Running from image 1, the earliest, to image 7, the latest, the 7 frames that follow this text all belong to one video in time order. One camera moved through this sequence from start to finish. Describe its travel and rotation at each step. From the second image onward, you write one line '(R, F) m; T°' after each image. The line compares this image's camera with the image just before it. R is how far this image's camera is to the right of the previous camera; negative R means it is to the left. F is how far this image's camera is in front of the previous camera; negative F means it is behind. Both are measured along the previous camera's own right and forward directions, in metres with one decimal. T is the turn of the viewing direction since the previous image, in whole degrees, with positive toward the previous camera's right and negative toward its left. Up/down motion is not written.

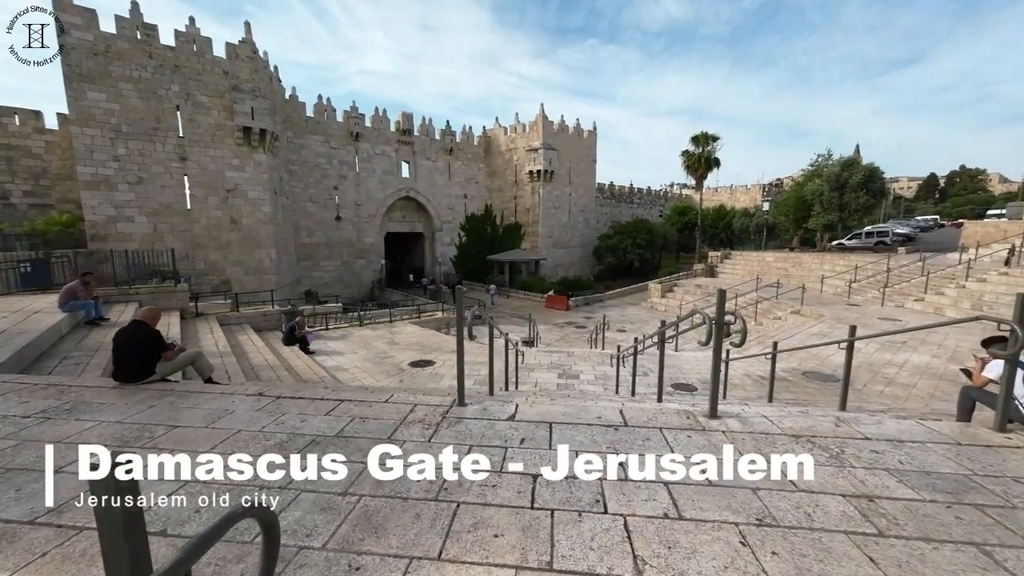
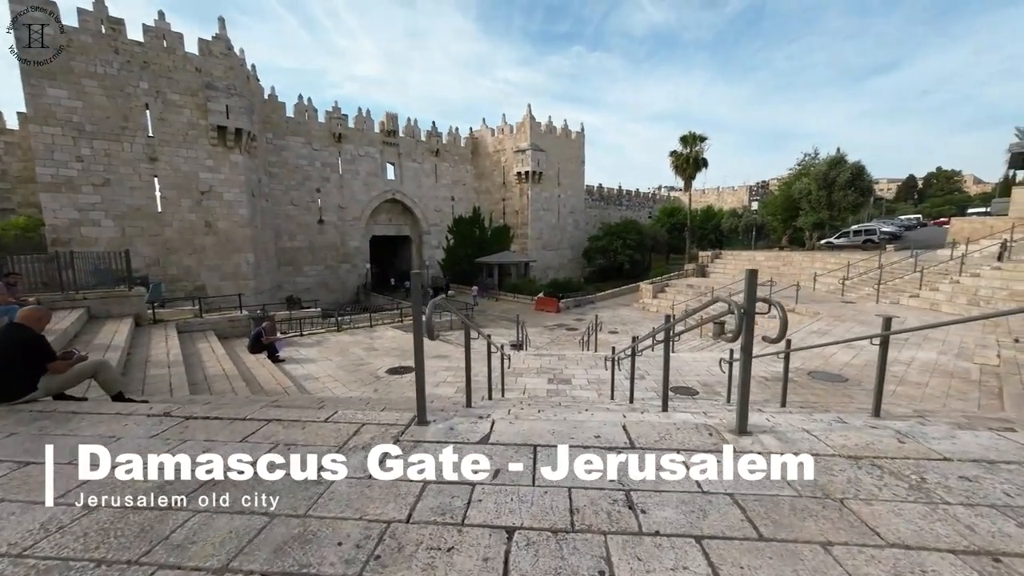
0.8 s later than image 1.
(+0.1, +0.6) m; +1°
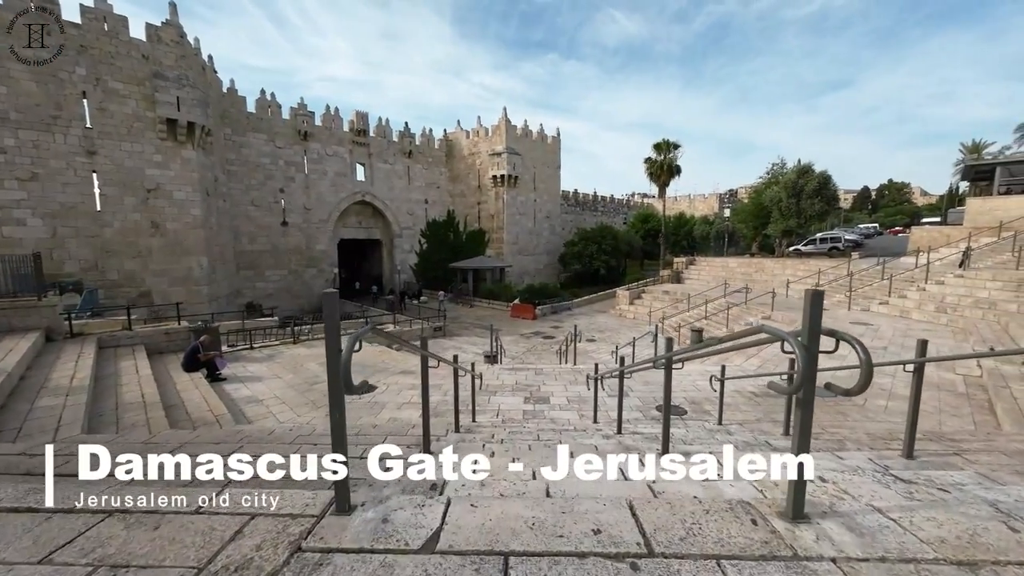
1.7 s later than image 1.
(+0.1, +0.7) m; +4°
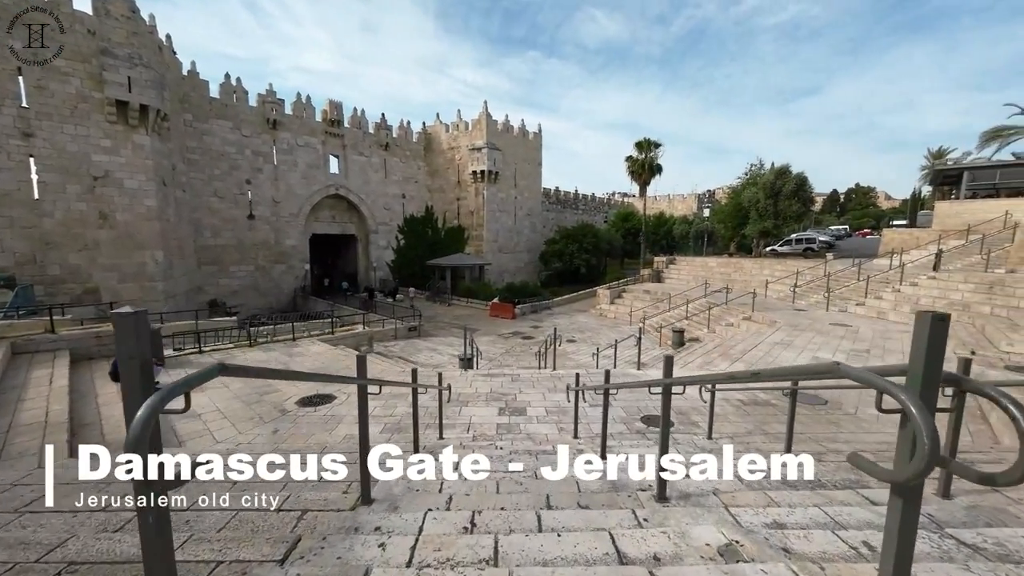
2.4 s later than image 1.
(+0.1, +0.6) m; +3°
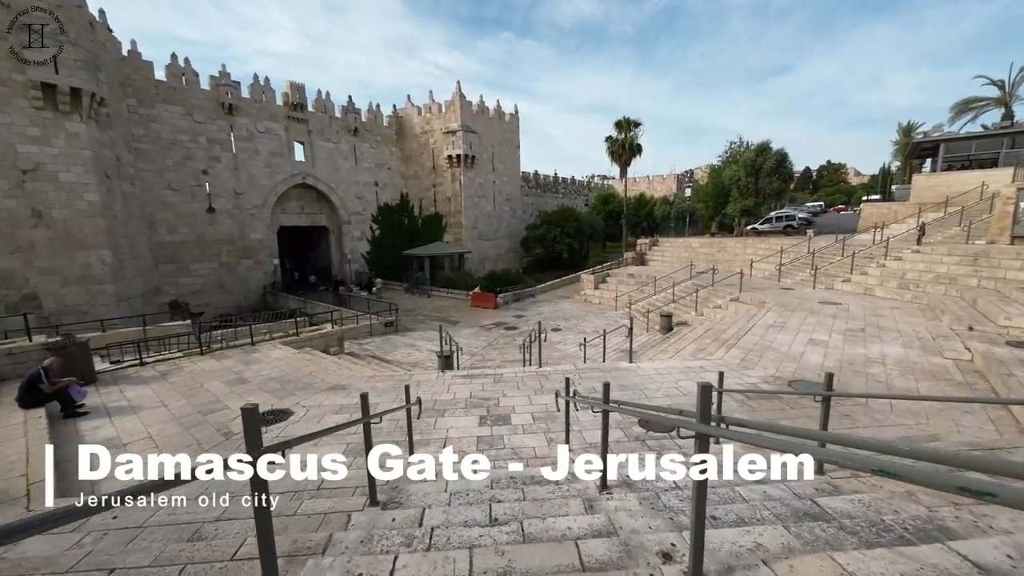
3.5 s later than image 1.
(+0.1, +0.8) m; +2°
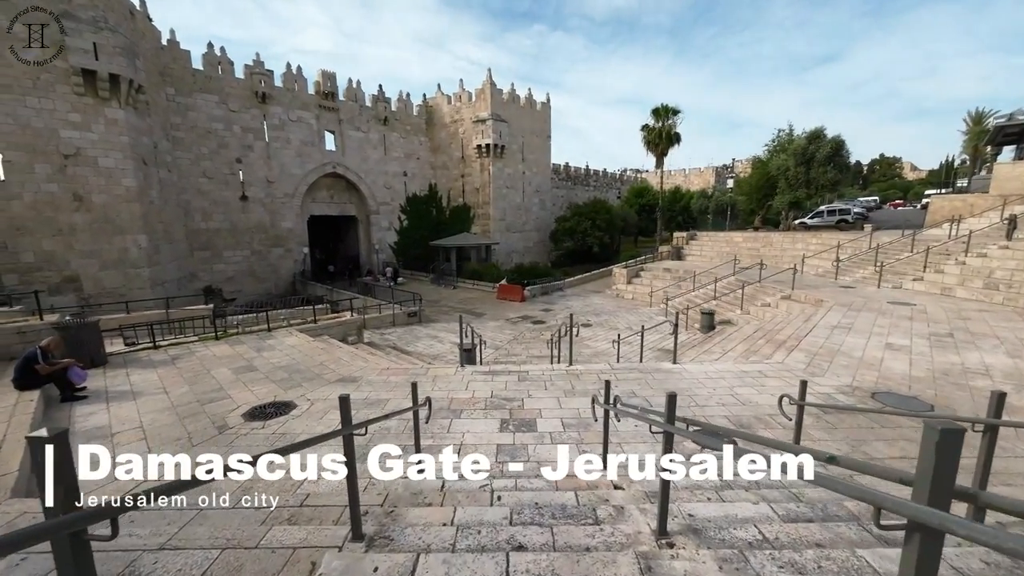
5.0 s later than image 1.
(0.0, +0.8) m; -4°
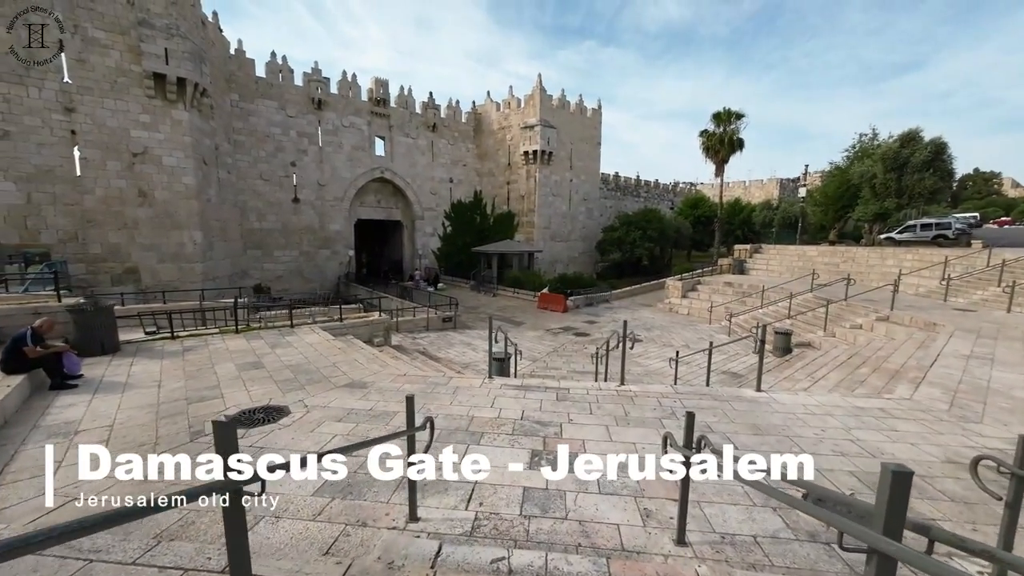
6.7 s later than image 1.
(0.0, +1.1) m; -6°
